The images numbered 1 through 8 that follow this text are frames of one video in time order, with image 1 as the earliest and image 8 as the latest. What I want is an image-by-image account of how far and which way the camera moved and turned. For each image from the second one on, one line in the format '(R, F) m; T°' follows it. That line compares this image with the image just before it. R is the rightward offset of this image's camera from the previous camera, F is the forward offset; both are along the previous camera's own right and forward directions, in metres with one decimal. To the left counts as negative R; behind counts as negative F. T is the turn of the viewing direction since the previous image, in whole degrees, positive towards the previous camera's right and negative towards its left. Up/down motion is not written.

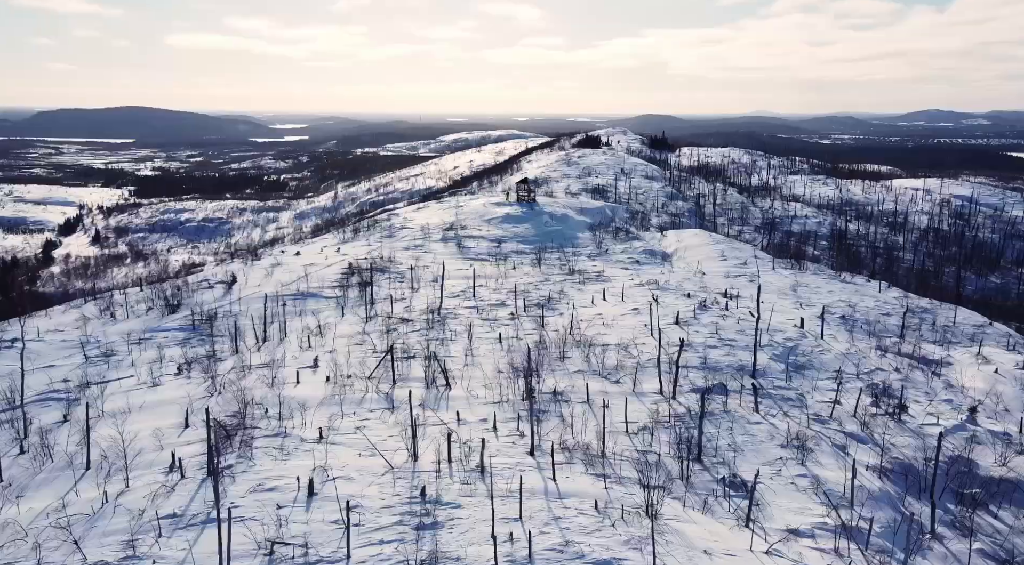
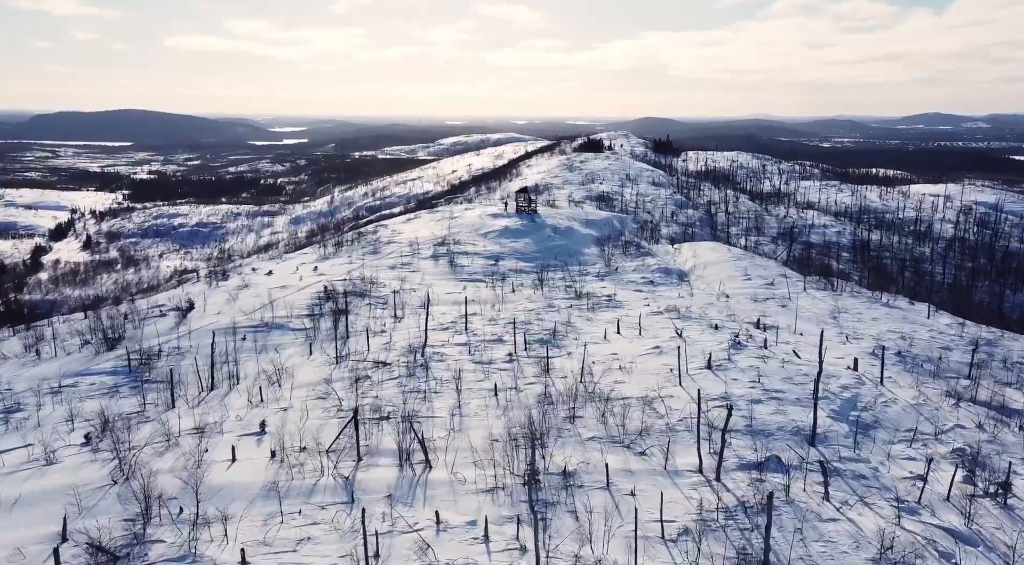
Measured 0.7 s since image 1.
(0.0, +3.0) m; 0°
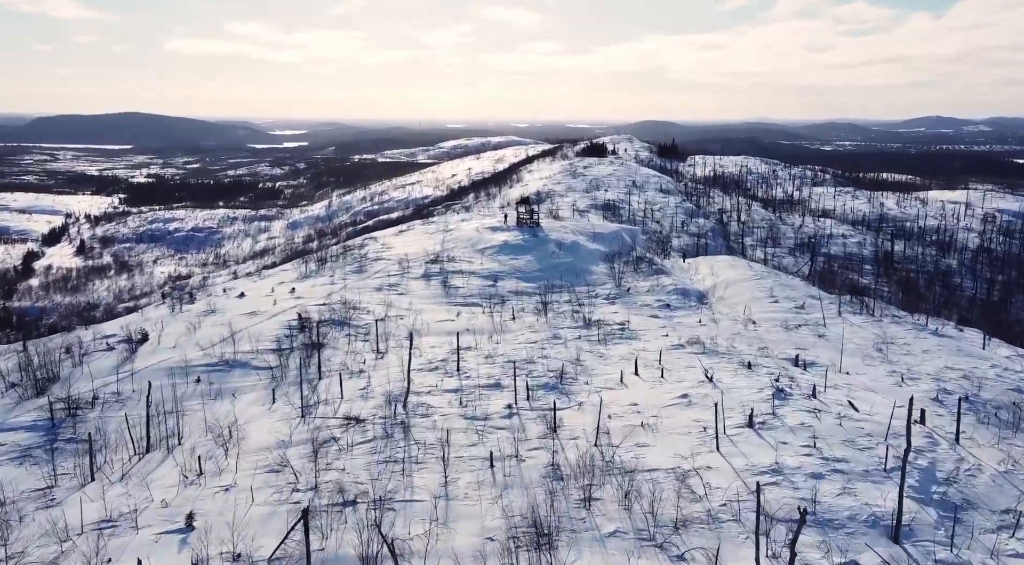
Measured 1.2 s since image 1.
(0.0, +2.6) m; 0°
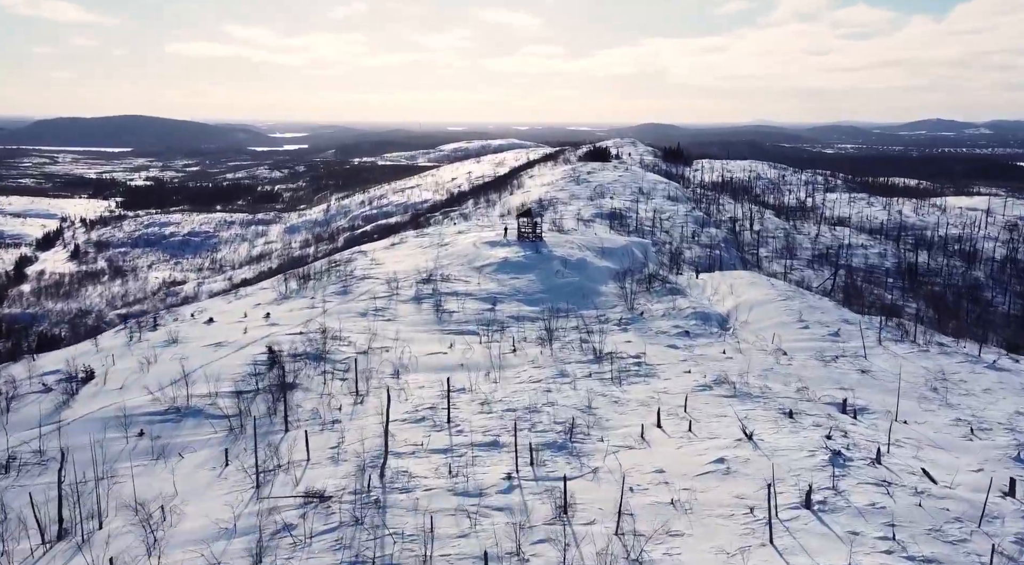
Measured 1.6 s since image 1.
(0.0, +2.3) m; 0°
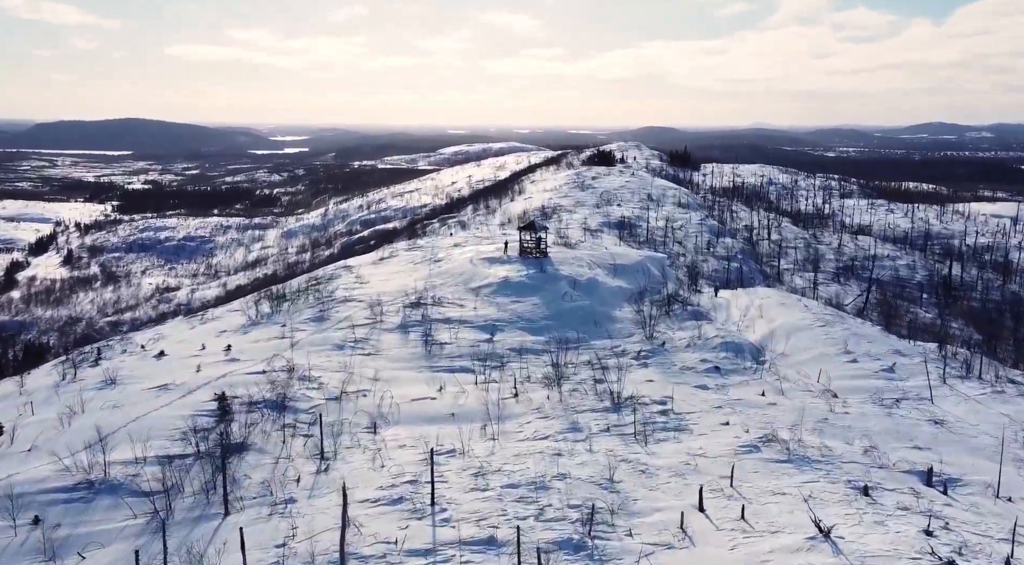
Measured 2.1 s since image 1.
(0.0, +2.8) m; 0°
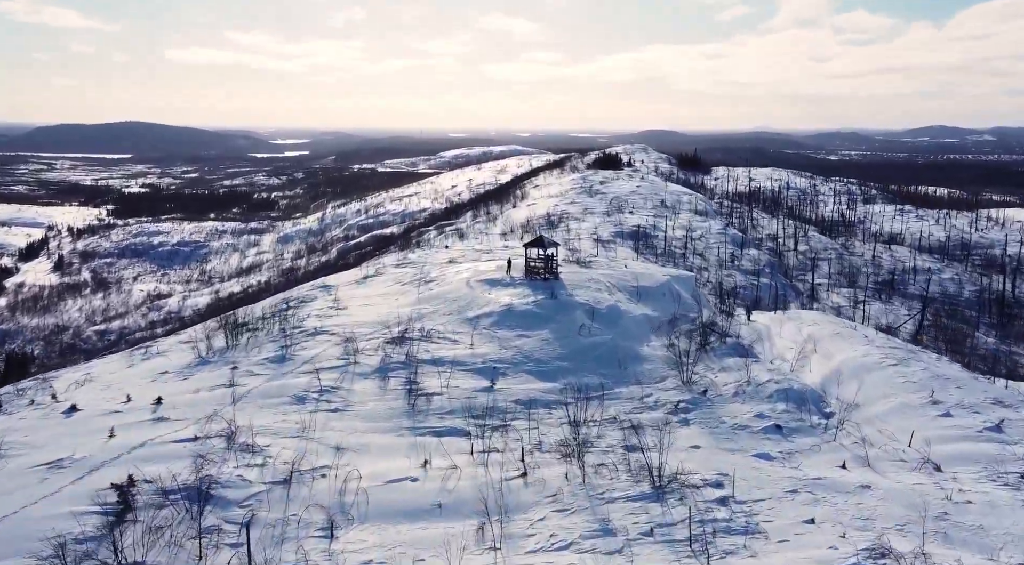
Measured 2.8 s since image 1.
(-0.1, +3.5) m; 0°
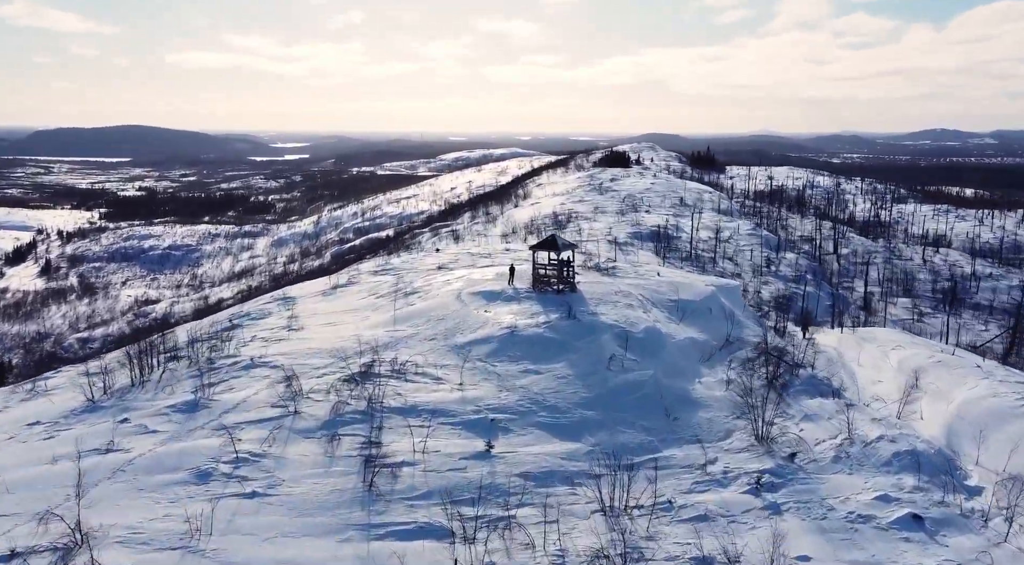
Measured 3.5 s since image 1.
(-0.1, +4.3) m; 0°
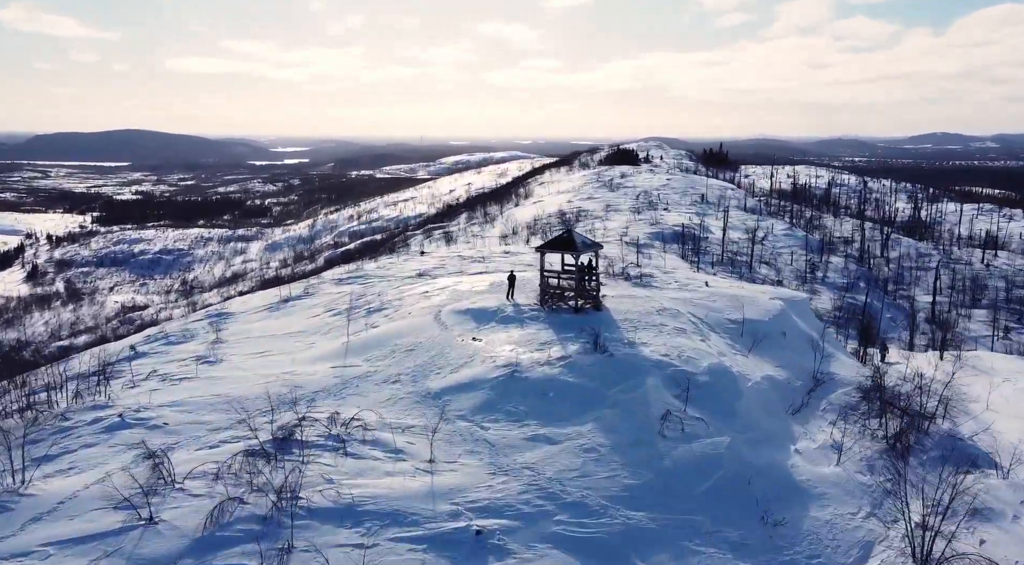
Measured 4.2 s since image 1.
(0.0, +4.2) m; 0°
